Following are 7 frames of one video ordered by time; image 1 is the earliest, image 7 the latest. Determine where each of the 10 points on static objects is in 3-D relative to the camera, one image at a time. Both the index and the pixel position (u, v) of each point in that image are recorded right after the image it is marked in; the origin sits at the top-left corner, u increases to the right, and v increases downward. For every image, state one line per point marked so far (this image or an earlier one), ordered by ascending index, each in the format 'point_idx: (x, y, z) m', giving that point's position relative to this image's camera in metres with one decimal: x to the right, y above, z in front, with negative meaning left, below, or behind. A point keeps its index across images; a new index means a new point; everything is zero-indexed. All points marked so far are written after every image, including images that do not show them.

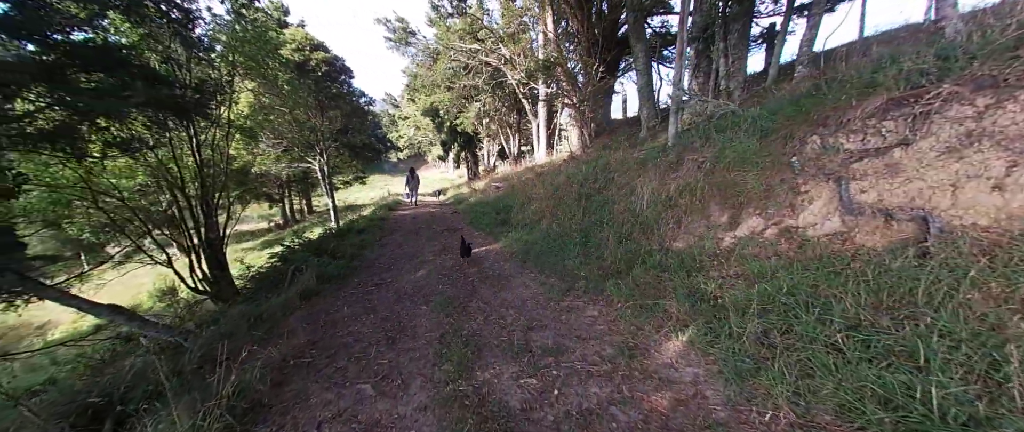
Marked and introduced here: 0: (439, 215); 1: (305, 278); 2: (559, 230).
0: (-2.8, 0.0, +13.2) m
1: (-3.3, -1.0, +5.7) m
2: (+0.9, -0.3, +6.6) m
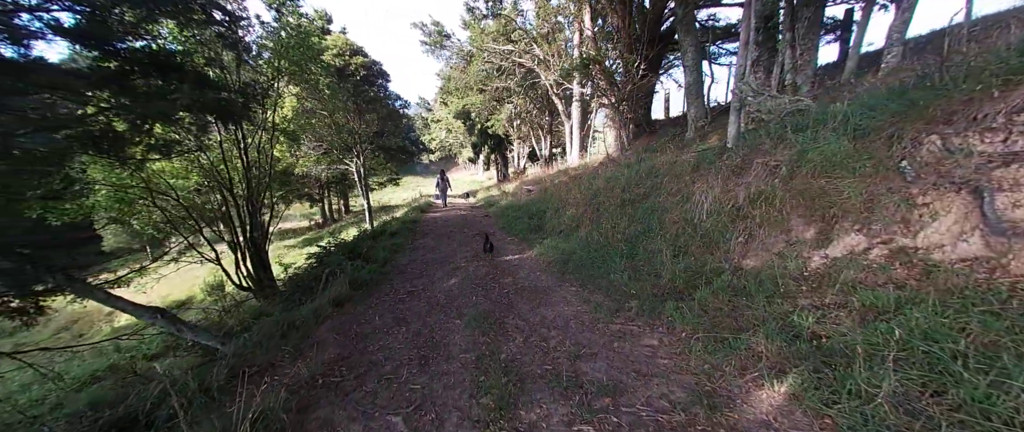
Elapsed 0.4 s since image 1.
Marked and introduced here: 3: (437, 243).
0: (-1.6, -0.1, +13.0) m
1: (-2.7, -1.1, +5.5) m
2: (+1.6, -0.4, +6.1) m
3: (-1.9, -0.7, +9.1) m
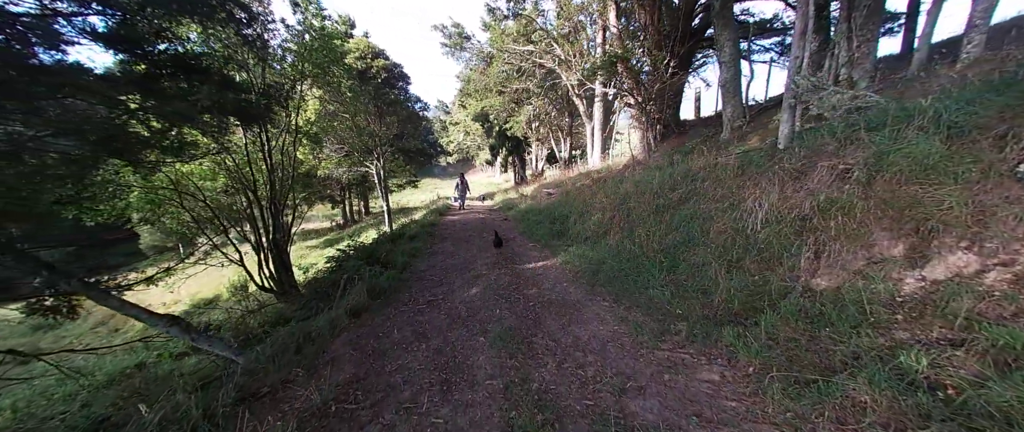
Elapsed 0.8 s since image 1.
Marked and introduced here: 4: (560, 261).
0: (-0.8, -0.2, +12.6) m
1: (-2.3, -1.1, +5.3) m
2: (+2.0, -0.5, +5.6) m
3: (-1.4, -0.8, +8.8) m
4: (+0.9, -0.9, +6.7) m
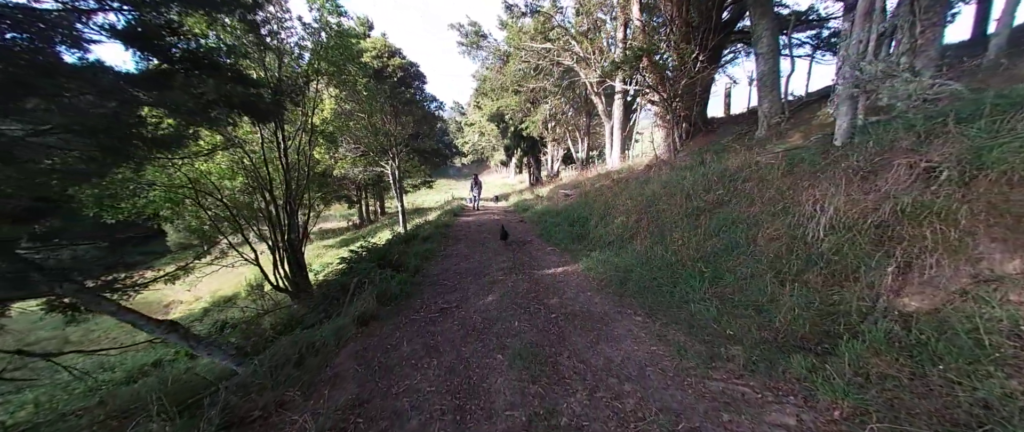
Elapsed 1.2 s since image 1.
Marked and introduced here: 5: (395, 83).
0: (-0.3, -0.3, +12.2) m
1: (-2.1, -1.2, +4.9) m
2: (+2.3, -0.6, +5.1) m
3: (-1.0, -0.8, +8.4) m
4: (+1.3, -0.9, +6.3) m
5: (-5.4, +6.1, +16.2) m
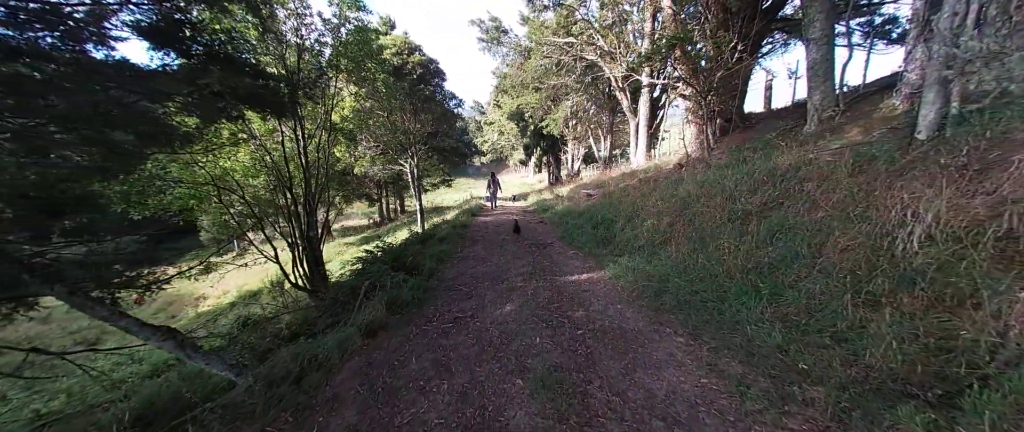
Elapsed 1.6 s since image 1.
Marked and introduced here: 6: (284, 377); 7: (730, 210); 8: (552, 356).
0: (+0.4, -0.3, +11.8) m
1: (-1.8, -1.2, +4.6) m
2: (+2.5, -0.6, +4.5) m
3: (-0.5, -0.8, +8.0) m
4: (+1.6, -0.9, +5.7) m
5: (-4.5, +6.2, +16.0) m
6: (-2.2, -1.5, +3.3) m
7: (+3.3, +0.1, +5.4) m
8: (+0.4, -1.3, +3.3) m
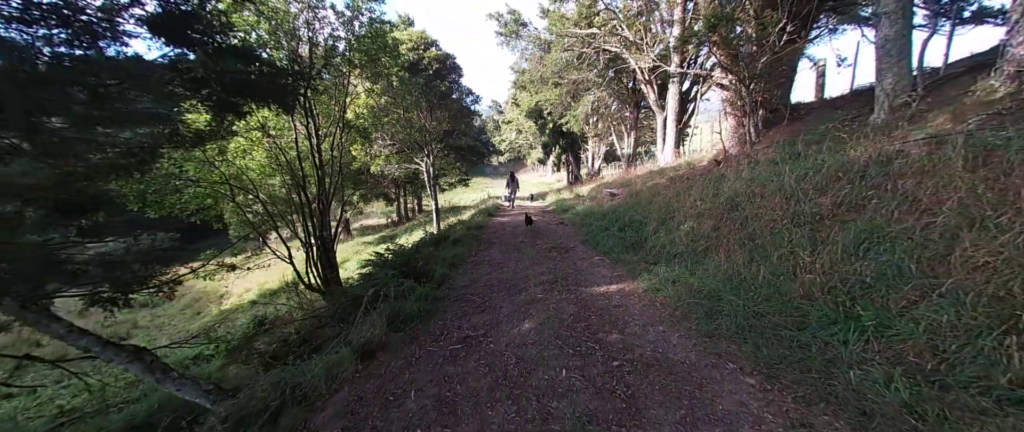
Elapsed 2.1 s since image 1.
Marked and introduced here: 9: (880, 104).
0: (+1.0, -0.3, +11.1) m
1: (-1.6, -1.2, +4.0) m
2: (+2.8, -0.7, +3.7) m
3: (-0.1, -0.9, +7.4) m
4: (+1.9, -1.0, +5.0) m
5: (-3.6, +6.2, +15.5) m
6: (-2.0, -1.5, +2.8) m
7: (+3.5, +0.1, +4.5) m
8: (+0.5, -1.4, +2.6) m
9: (+7.1, +2.2, +6.8) m
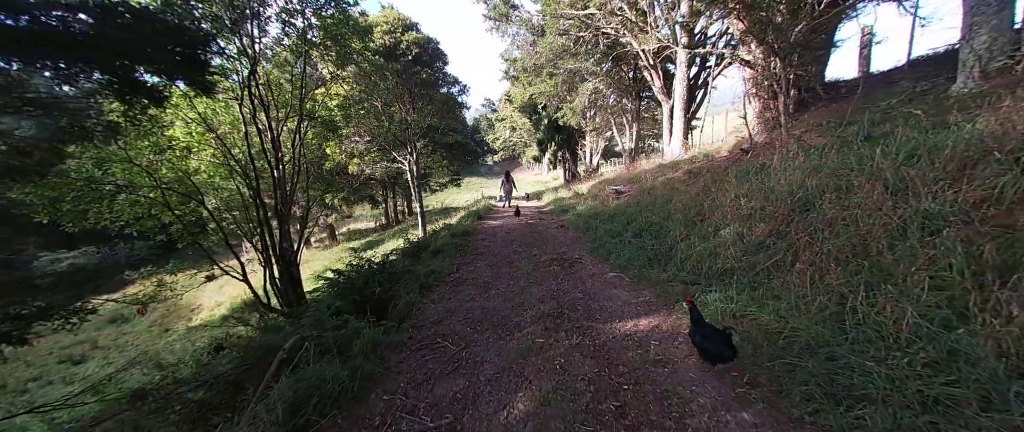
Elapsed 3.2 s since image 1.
0: (+0.8, -0.4, +9.5) m
1: (-1.7, -1.3, +2.4) m
2: (+2.6, -0.7, +2.2) m
3: (-0.3, -1.0, +5.8) m
4: (+1.7, -1.0, +3.5) m
5: (-4.0, +6.0, +13.9) m
6: (-2.1, -1.7, +1.2) m
7: (+3.4, 0.0, +3.0) m
8: (+0.5, -1.5, +1.1) m
9: (+6.9, +2.2, +5.3) m
